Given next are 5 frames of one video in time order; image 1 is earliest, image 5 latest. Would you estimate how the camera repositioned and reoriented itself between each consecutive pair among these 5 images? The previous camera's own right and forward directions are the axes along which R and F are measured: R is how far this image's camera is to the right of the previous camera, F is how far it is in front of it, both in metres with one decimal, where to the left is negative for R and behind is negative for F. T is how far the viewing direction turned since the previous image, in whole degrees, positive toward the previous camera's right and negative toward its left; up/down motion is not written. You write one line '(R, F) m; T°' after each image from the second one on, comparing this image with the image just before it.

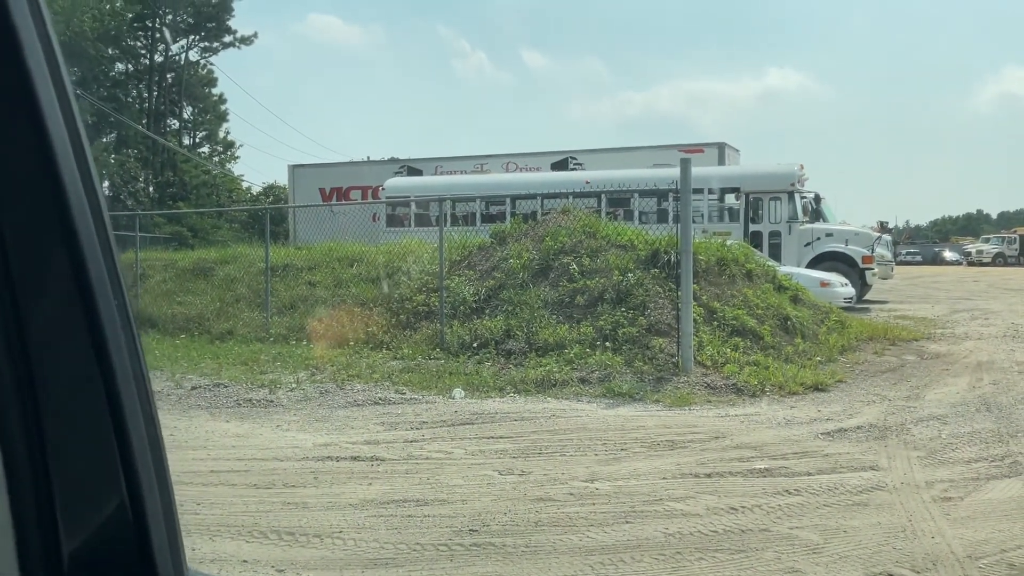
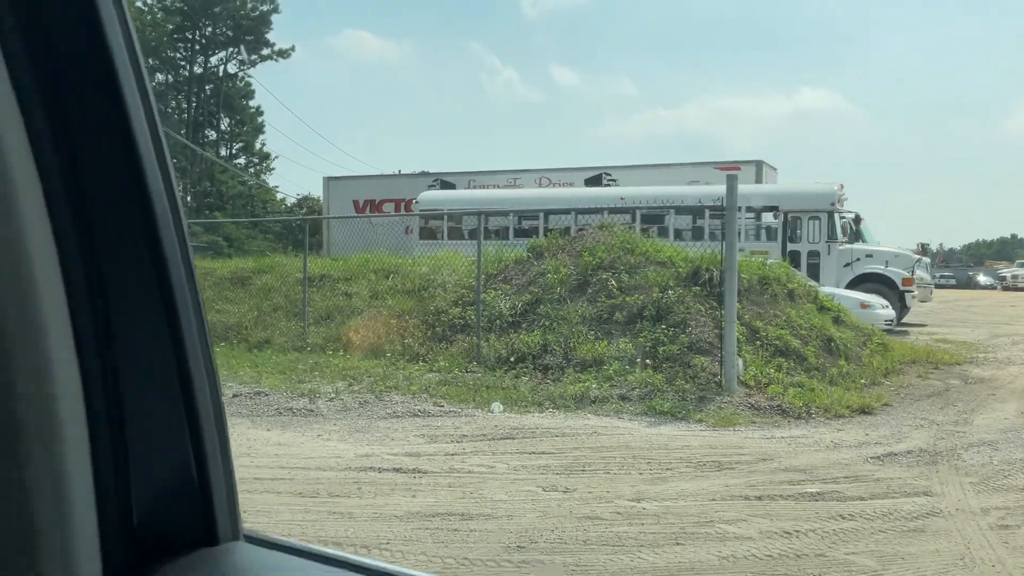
(-0.1, +0.1) m; -2°
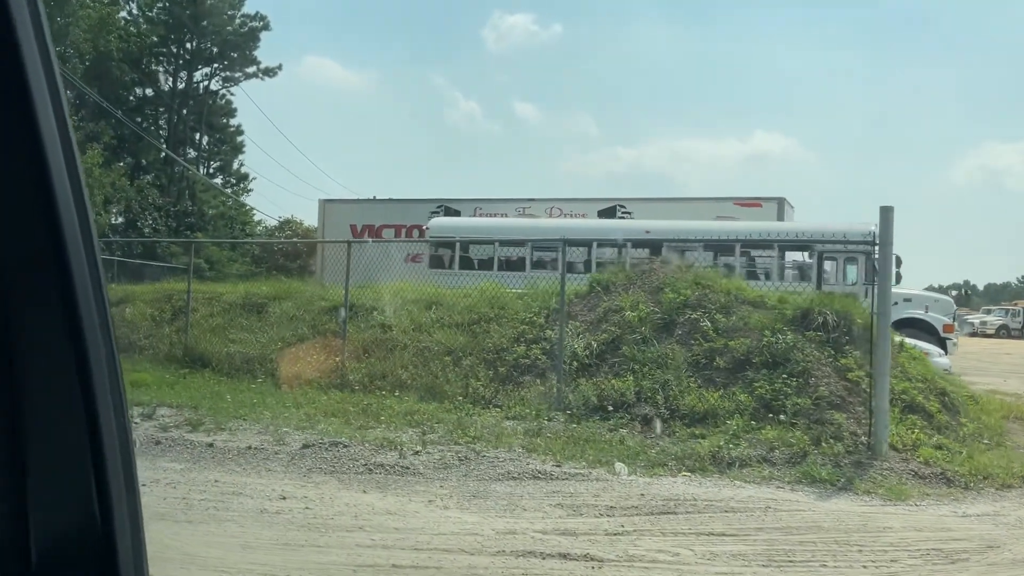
(-1.3, +1.2) m; +3°
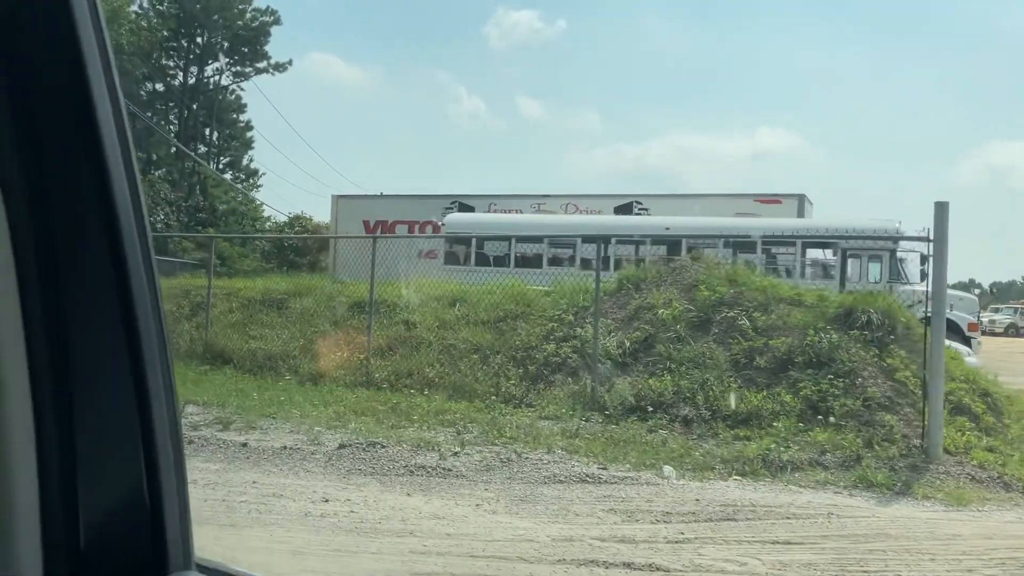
(-0.3, +0.2) m; 0°
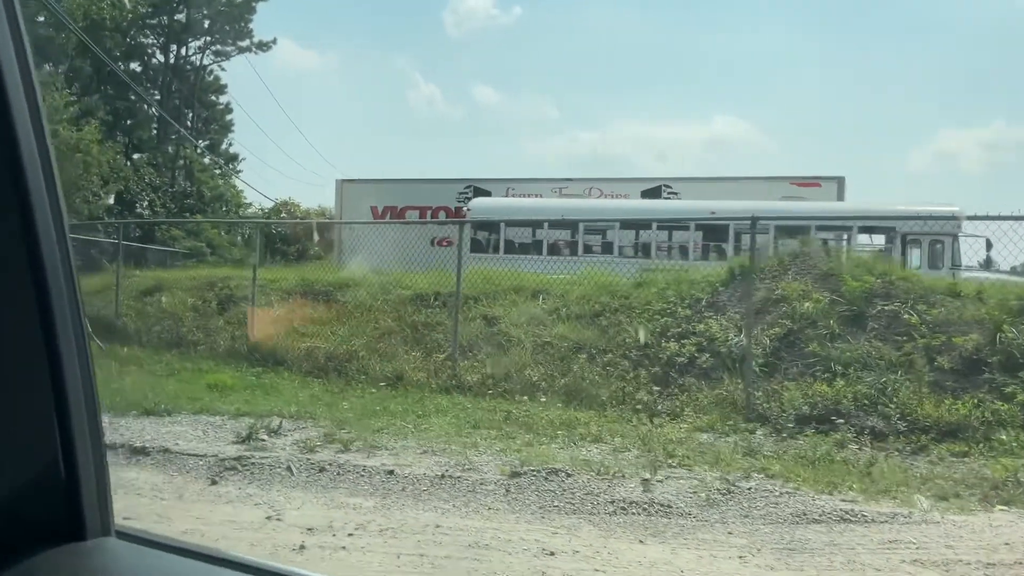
(-1.6, +1.3) m; +2°
